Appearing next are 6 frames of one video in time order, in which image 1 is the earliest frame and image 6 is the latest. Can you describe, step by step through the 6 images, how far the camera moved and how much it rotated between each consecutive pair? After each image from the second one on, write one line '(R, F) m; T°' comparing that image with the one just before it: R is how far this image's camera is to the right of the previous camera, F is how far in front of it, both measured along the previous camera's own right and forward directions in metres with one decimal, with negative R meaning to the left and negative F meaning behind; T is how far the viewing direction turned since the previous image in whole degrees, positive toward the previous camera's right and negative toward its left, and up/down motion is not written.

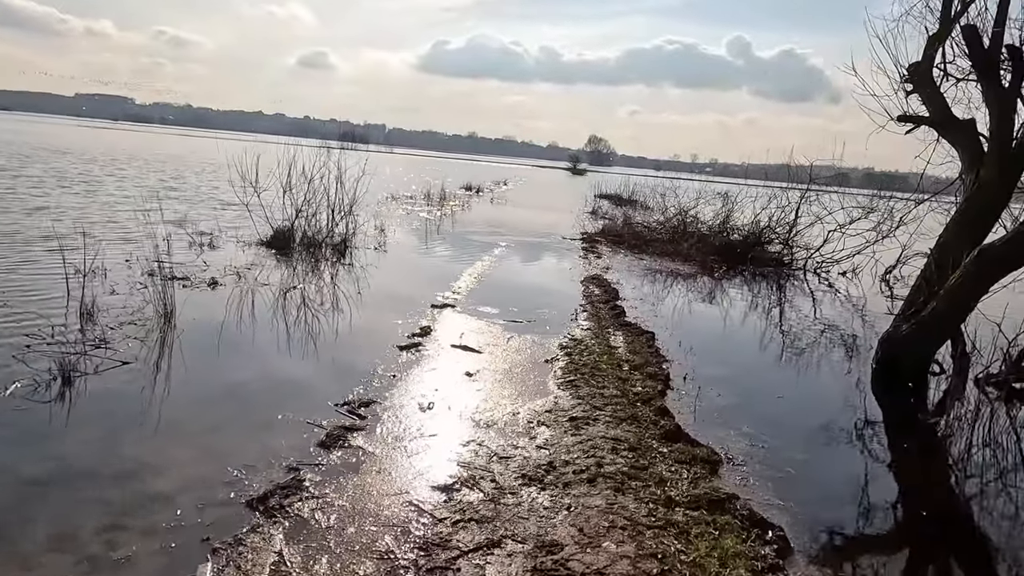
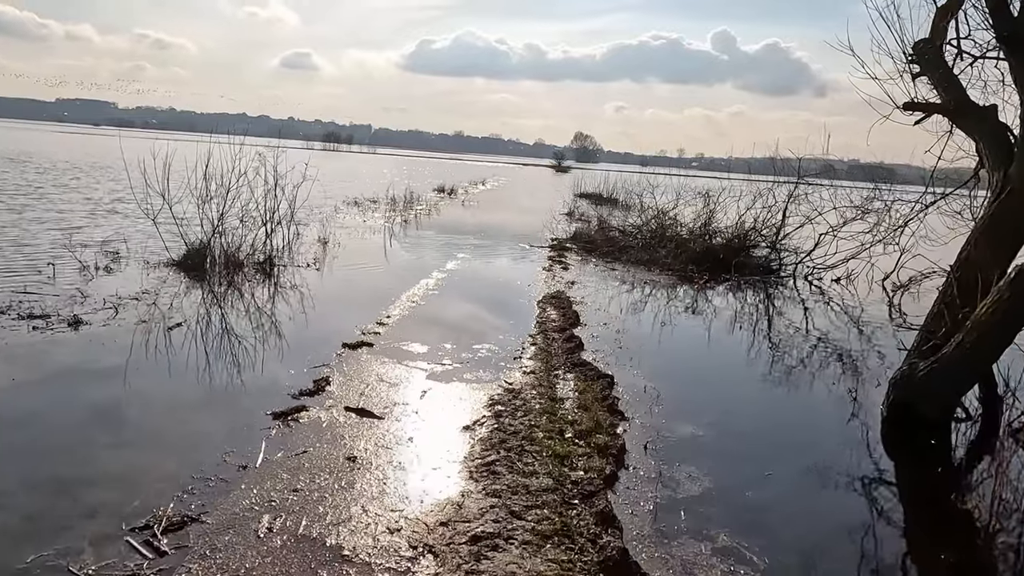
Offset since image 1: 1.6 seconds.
(+0.8, +1.7) m; +1°
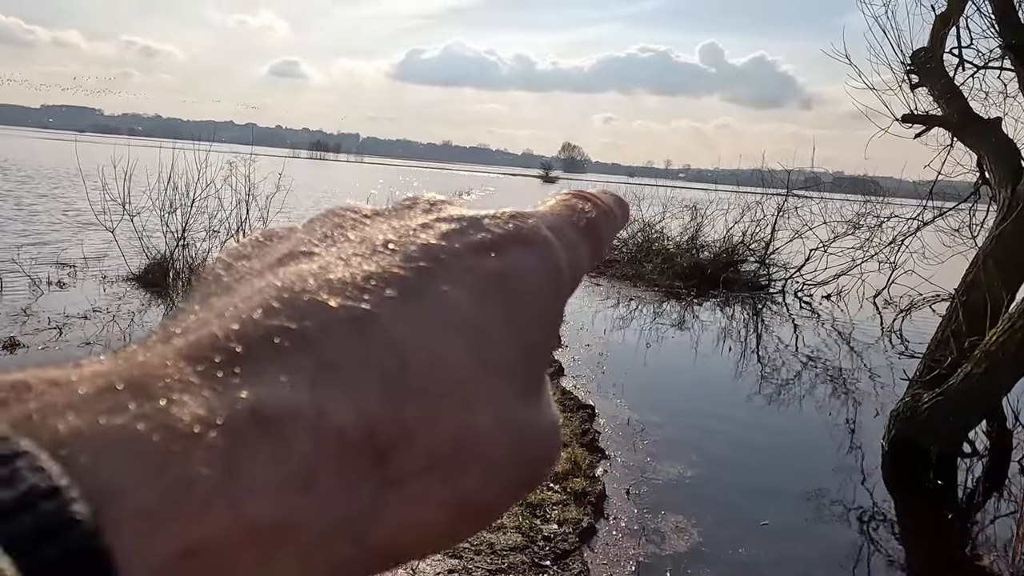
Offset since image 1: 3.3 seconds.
(+0.2, +0.6) m; +1°
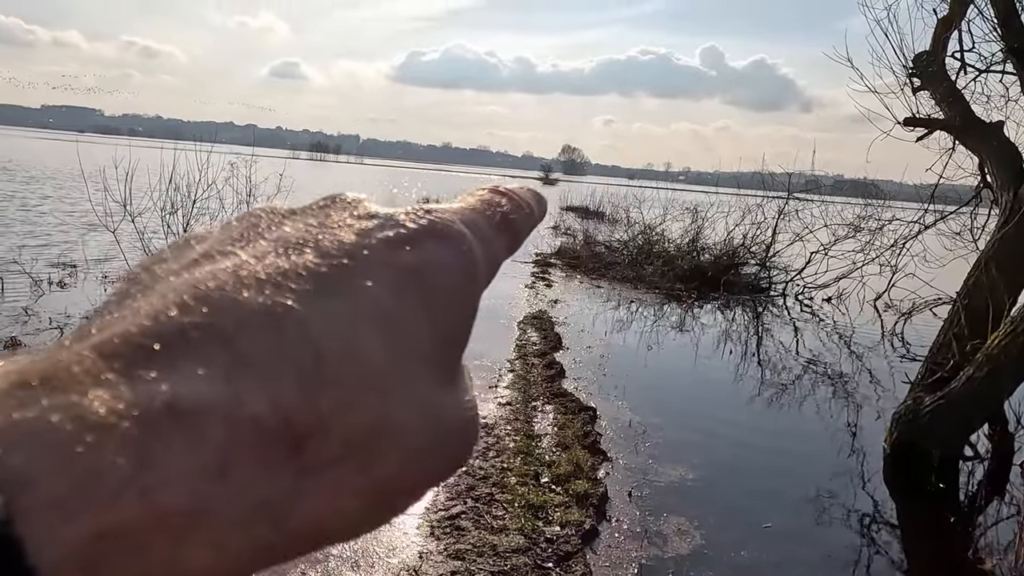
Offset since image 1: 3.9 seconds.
(0.0, 0.0) m; 0°
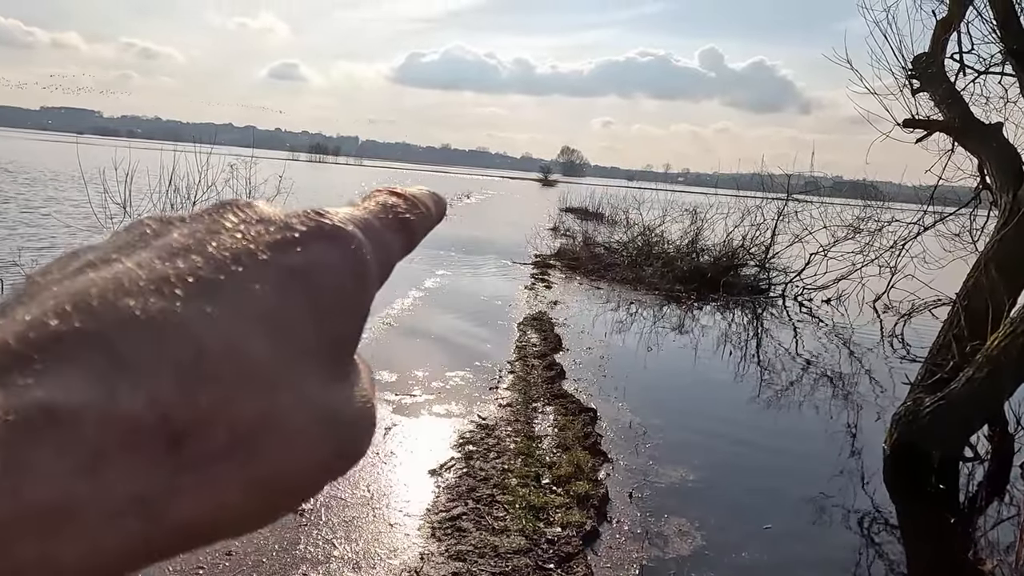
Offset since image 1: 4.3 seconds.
(0.0, 0.0) m; 0°
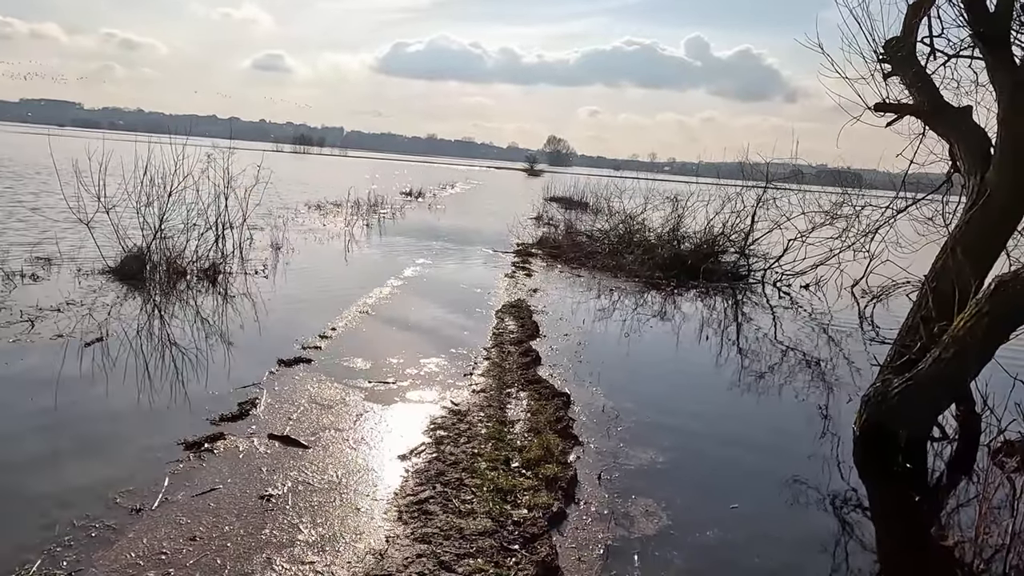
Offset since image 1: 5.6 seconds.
(+0.2, 0.0) m; +1°
